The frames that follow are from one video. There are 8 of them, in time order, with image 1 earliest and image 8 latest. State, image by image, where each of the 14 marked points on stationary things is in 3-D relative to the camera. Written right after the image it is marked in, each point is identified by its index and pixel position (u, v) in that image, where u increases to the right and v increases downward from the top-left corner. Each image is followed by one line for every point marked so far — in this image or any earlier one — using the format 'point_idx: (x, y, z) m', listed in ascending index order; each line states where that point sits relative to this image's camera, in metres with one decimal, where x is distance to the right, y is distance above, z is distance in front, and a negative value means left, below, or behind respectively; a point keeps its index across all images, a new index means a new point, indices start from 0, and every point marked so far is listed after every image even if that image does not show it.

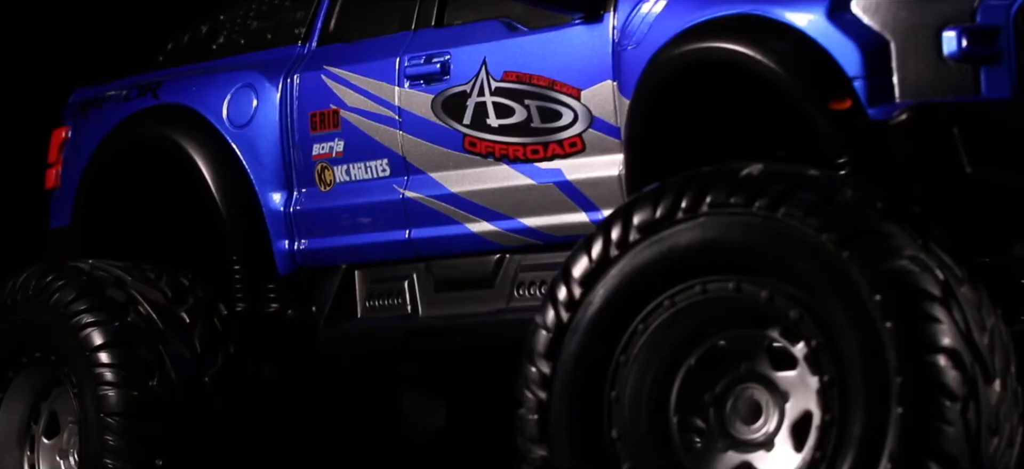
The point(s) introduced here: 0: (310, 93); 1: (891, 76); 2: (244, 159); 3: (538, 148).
0: (-0.9, +0.6, +4.6) m
1: (+1.0, +0.4, +3.0) m
2: (-1.2, +0.3, +4.8) m
3: (+0.1, +0.3, +3.8) m
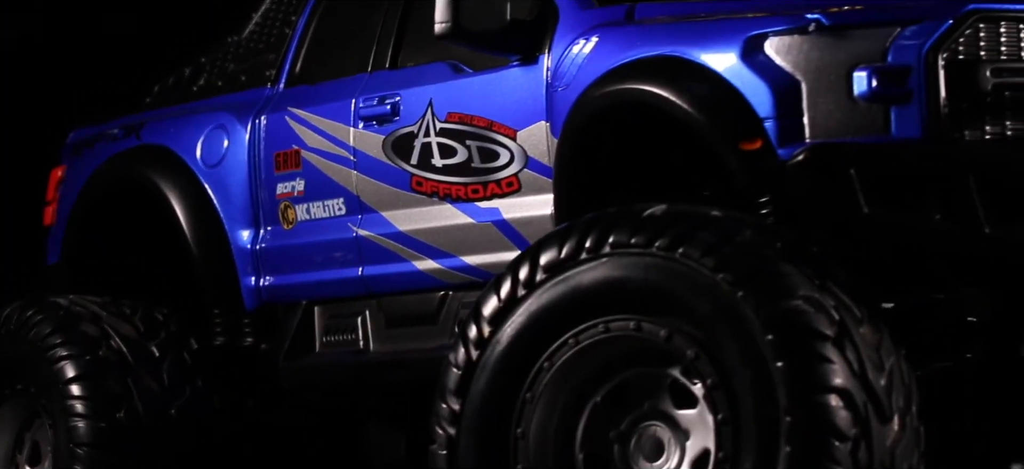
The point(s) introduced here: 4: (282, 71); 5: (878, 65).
0: (-1.0, +0.4, +4.7) m
1: (+0.8, +0.3, +3.0) m
2: (-1.3, +0.2, +4.9) m
3: (-0.1, +0.2, +3.9) m
4: (-1.0, +0.7, +4.8) m
5: (+1.0, +0.5, +3.0) m
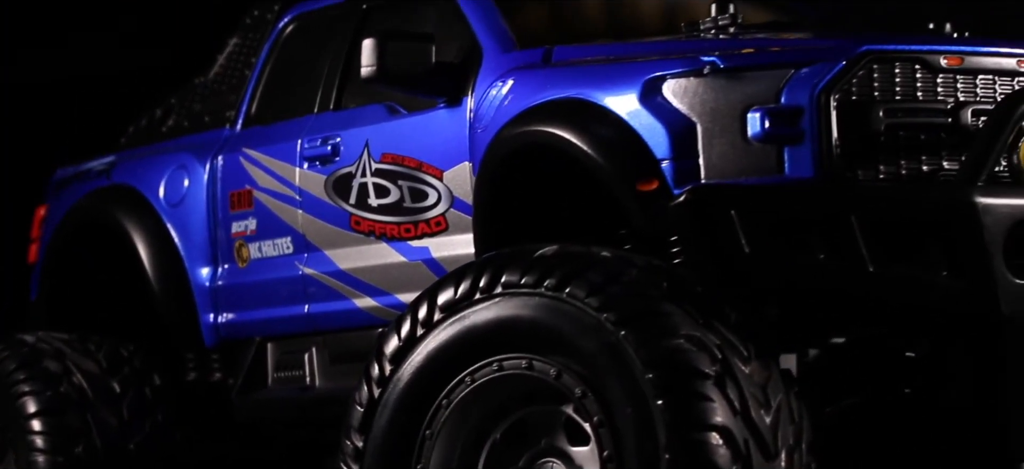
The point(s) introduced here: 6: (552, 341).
0: (-1.2, +0.3, +4.9) m
1: (+0.5, +0.2, +3.1) m
2: (-1.5, 0.0, +5.1) m
3: (-0.4, 0.0, +4.0) m
4: (-1.2, +0.5, +5.0) m
5: (+0.7, +0.3, +3.0) m
6: (+0.1, -0.3, +2.8) m
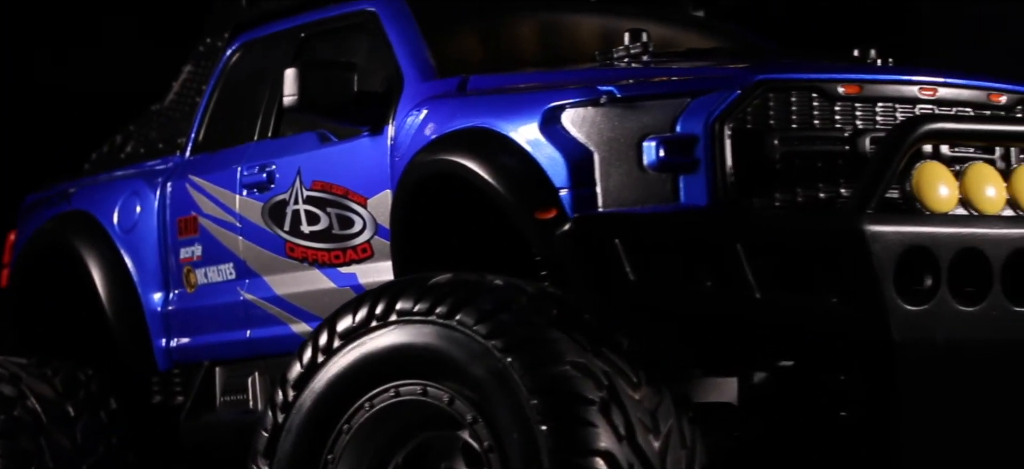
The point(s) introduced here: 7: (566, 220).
0: (-1.5, +0.1, +4.9) m
1: (+0.2, +0.1, +3.1) m
2: (-1.8, -0.1, +5.1) m
3: (-0.6, -0.1, +4.0) m
4: (-1.5, +0.4, +5.0) m
5: (+0.4, +0.3, +3.1) m
6: (-0.2, -0.3, +2.9) m
7: (+0.1, 0.0, +3.1) m
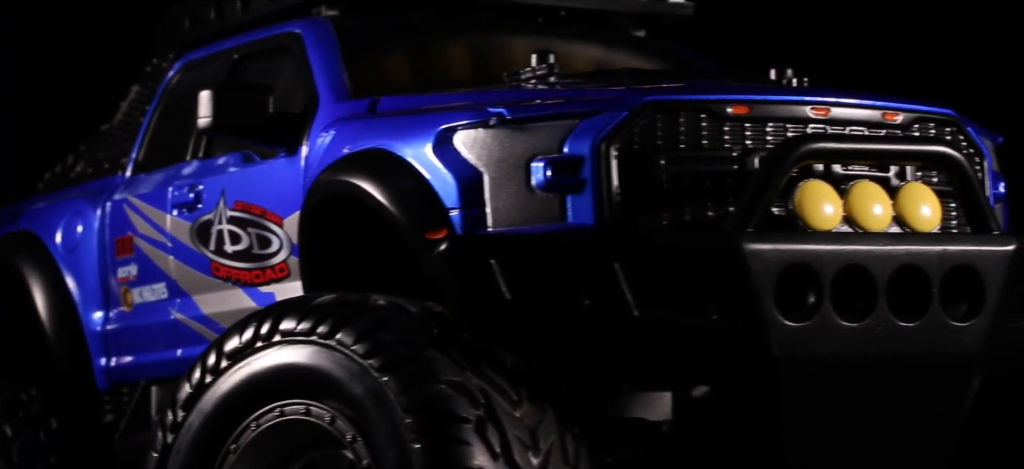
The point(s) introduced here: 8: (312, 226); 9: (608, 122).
0: (-1.8, +0.1, +5.0) m
1: (-0.1, +0.1, +3.2) m
2: (-2.1, -0.2, +5.2) m
3: (-0.9, -0.1, +4.1) m
4: (-1.8, +0.3, +5.1) m
5: (+0.1, +0.2, +3.1) m
6: (-0.5, -0.4, +2.9) m
7: (-0.2, 0.0, +3.1) m
8: (-0.6, 0.0, +3.5) m
9: (+0.3, +0.3, +3.1) m
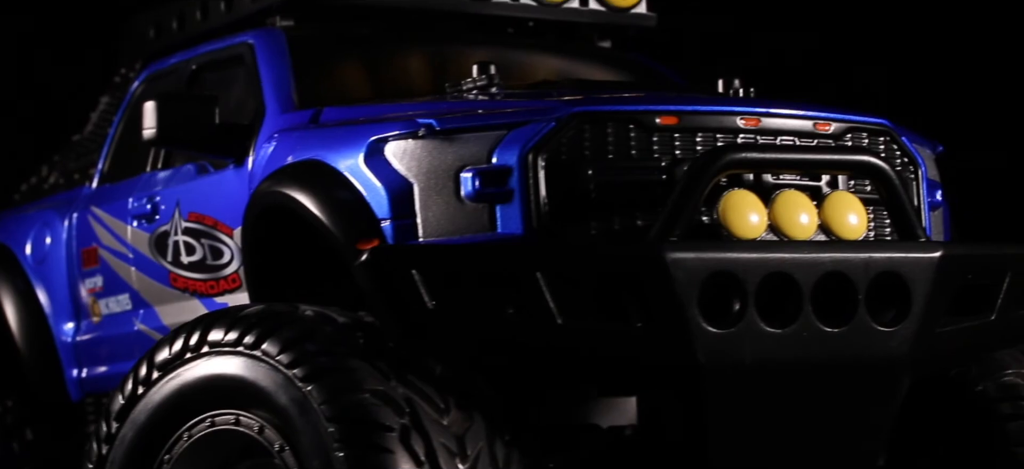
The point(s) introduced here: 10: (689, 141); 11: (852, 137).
0: (-1.9, 0.0, +5.1) m
1: (-0.3, +0.1, +3.2) m
2: (-2.2, -0.3, +5.3) m
3: (-1.1, -0.2, +4.1) m
4: (-1.9, +0.3, +5.2) m
5: (-0.1, +0.2, +3.1) m
6: (-0.7, -0.4, +3.0) m
7: (-0.4, 0.0, +3.2) m
8: (-0.8, 0.0, +3.6) m
9: (+0.1, +0.3, +3.1) m
10: (+0.5, +0.3, +3.2) m
11: (+1.0, +0.3, +3.4) m
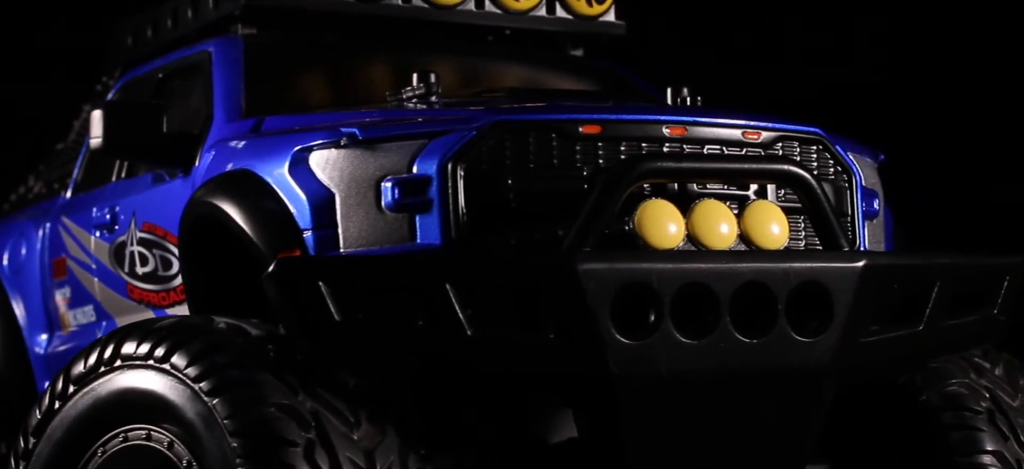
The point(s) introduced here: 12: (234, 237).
0: (-2.1, 0.0, +5.1) m
1: (-0.5, 0.0, +3.2) m
2: (-2.4, -0.3, +5.3) m
3: (-1.3, -0.2, +4.1) m
4: (-2.1, +0.3, +5.2) m
5: (-0.3, +0.2, +3.1) m
6: (-0.9, -0.5, +3.0) m
7: (-0.6, -0.1, +3.2) m
8: (-1.0, 0.0, +3.6) m
9: (-0.2, +0.3, +3.1) m
10: (+0.3, +0.2, +3.2) m
11: (+0.8, +0.3, +3.3) m
12: (-0.8, 0.0, +3.4) m
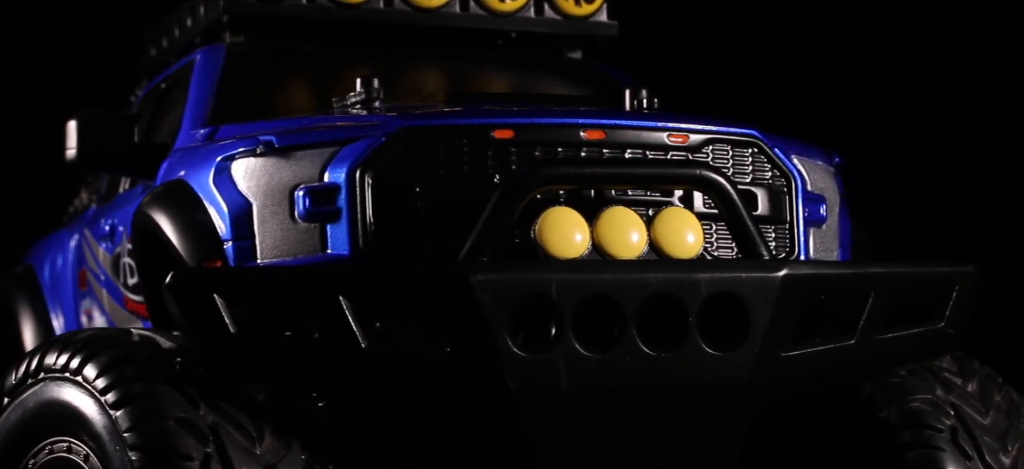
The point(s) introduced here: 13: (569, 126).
0: (-2.1, -0.1, +5.2) m
1: (-0.7, 0.0, +3.2) m
2: (-2.4, -0.4, +5.5) m
3: (-1.4, -0.2, +4.2) m
4: (-2.1, +0.2, +5.3) m
5: (-0.5, +0.1, +3.1) m
6: (-1.2, -0.5, +3.0) m
7: (-0.8, -0.1, +3.2) m
8: (-1.2, -0.1, +3.6) m
9: (-0.4, +0.2, +3.0) m
10: (+0.1, +0.2, +3.1) m
11: (+0.6, +0.3, +3.2) m
12: (-1.0, 0.0, +3.4) m
13: (+0.2, +0.3, +3.1) m
